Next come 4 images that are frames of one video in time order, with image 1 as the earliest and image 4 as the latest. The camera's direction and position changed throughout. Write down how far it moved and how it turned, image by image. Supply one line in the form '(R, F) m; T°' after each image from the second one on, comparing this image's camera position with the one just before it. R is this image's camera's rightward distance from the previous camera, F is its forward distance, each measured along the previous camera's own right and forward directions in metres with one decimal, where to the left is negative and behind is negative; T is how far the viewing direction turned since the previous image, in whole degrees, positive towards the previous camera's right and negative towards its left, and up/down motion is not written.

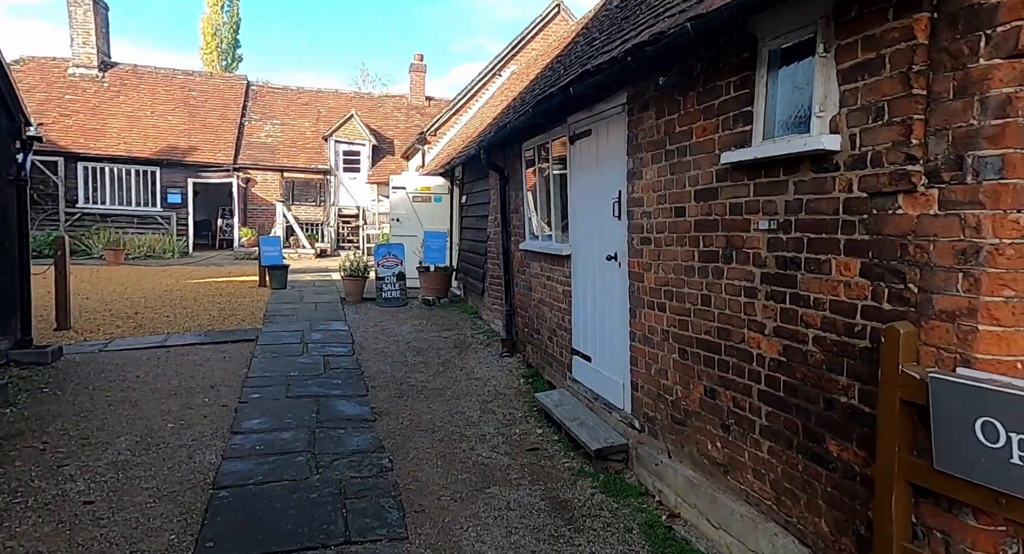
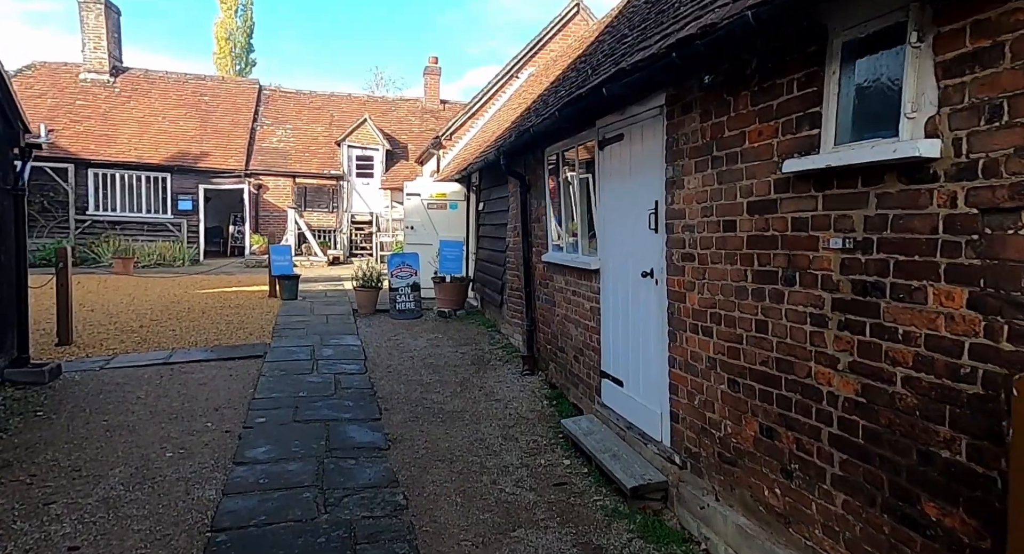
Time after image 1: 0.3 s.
(-0.1, +0.4) m; -1°
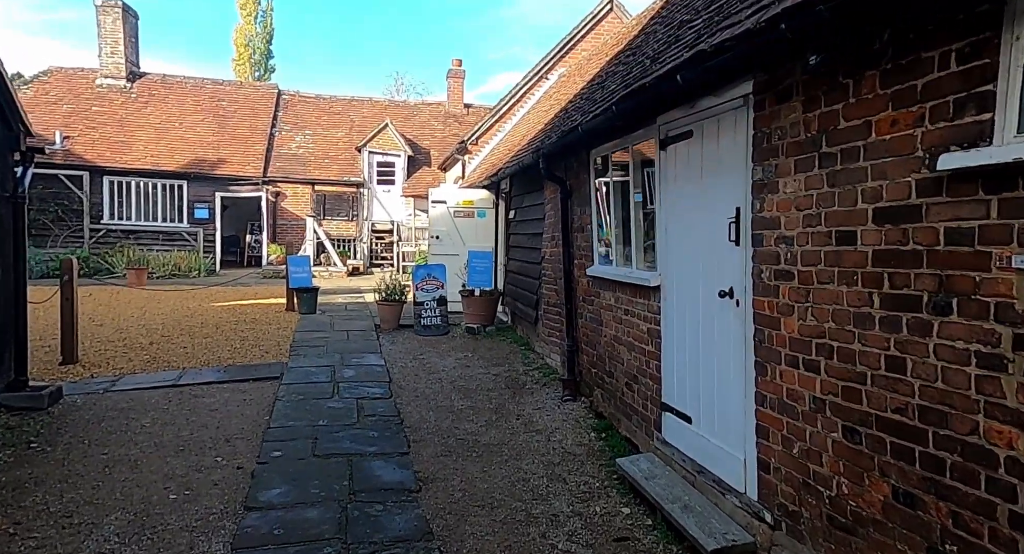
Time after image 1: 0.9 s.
(-0.2, +0.6) m; -2°
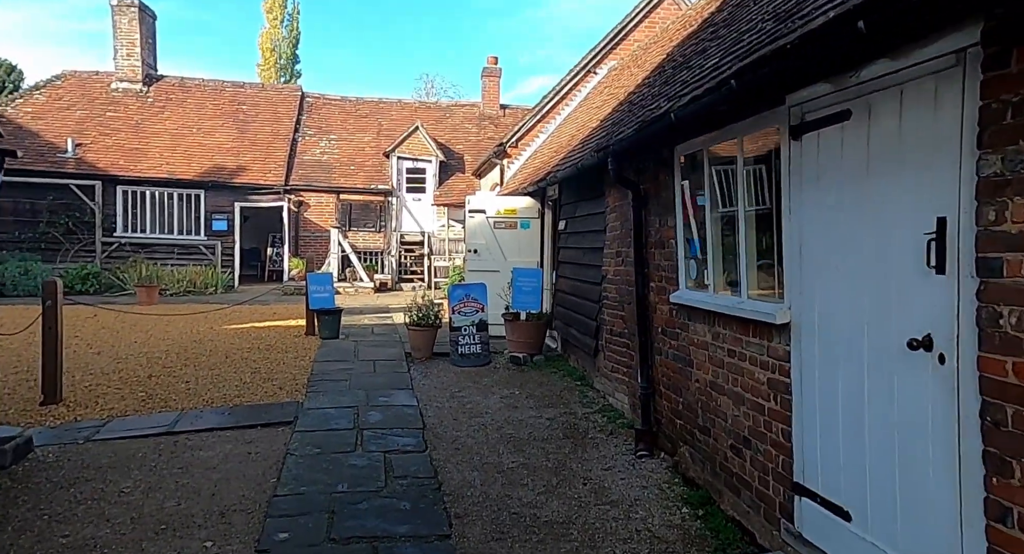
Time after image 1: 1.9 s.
(-0.3, +1.0) m; -2°
